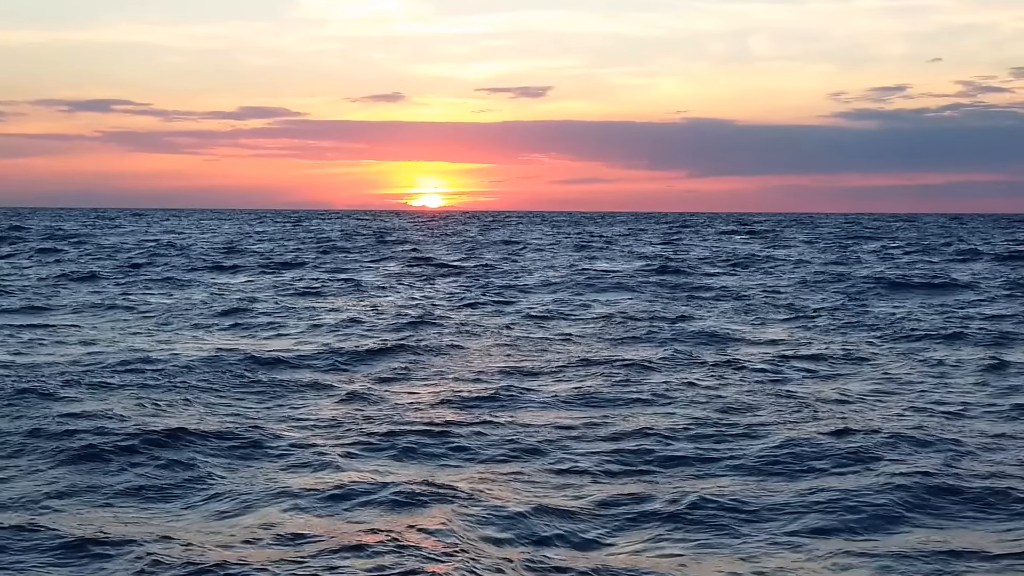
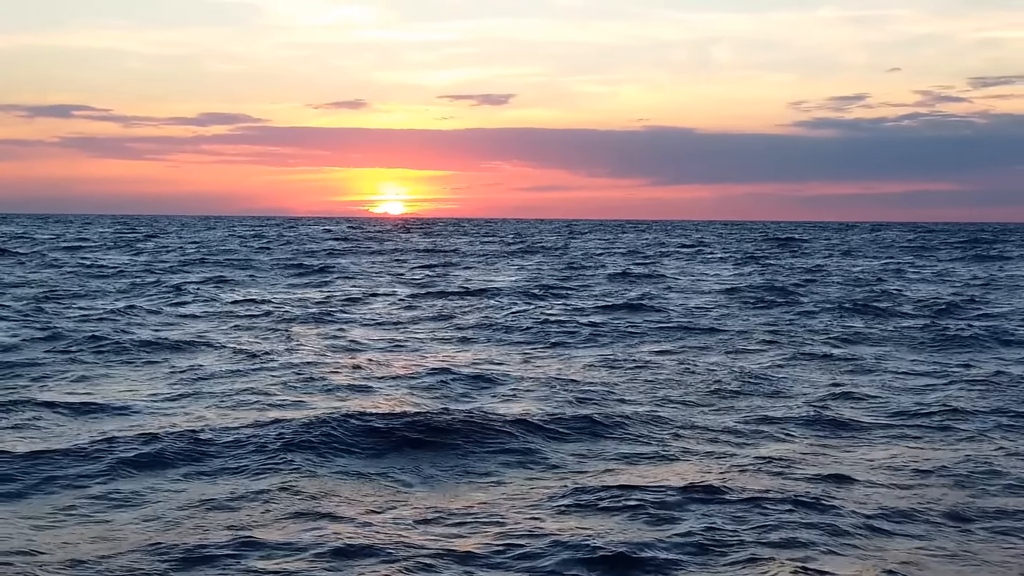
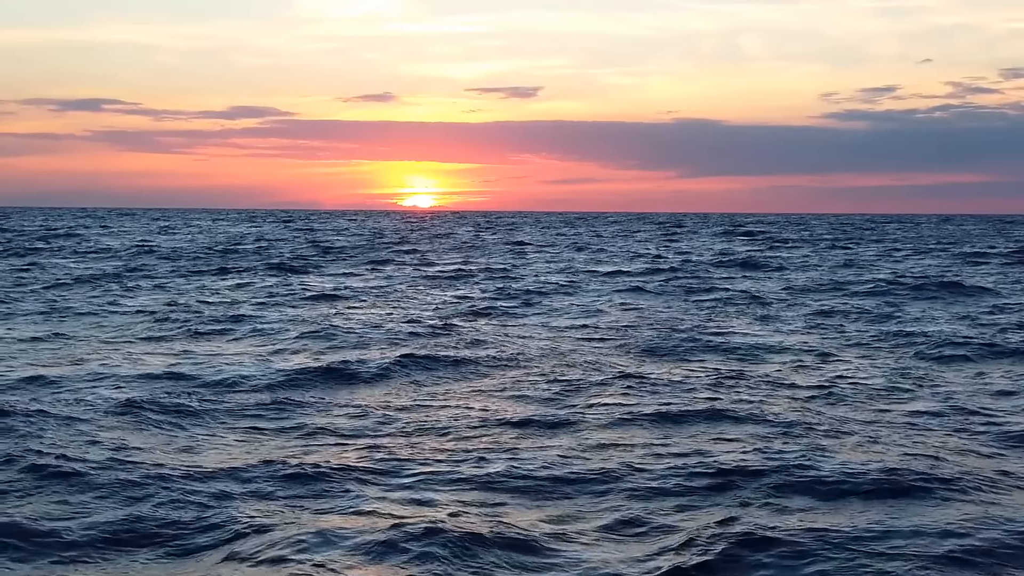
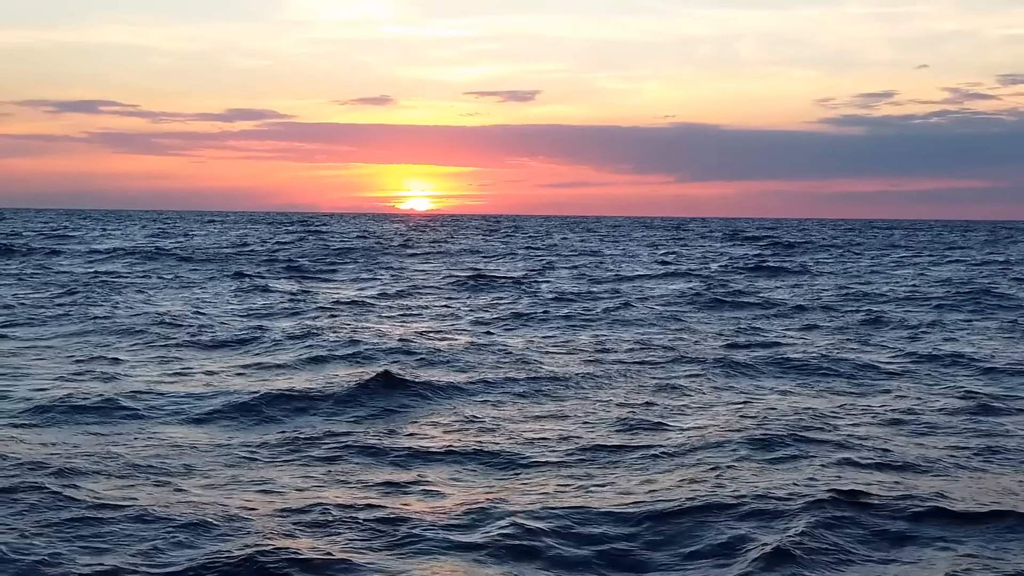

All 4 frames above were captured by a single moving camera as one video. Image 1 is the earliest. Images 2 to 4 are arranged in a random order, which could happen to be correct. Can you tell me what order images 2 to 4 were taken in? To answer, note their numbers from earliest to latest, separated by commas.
3, 4, 2
